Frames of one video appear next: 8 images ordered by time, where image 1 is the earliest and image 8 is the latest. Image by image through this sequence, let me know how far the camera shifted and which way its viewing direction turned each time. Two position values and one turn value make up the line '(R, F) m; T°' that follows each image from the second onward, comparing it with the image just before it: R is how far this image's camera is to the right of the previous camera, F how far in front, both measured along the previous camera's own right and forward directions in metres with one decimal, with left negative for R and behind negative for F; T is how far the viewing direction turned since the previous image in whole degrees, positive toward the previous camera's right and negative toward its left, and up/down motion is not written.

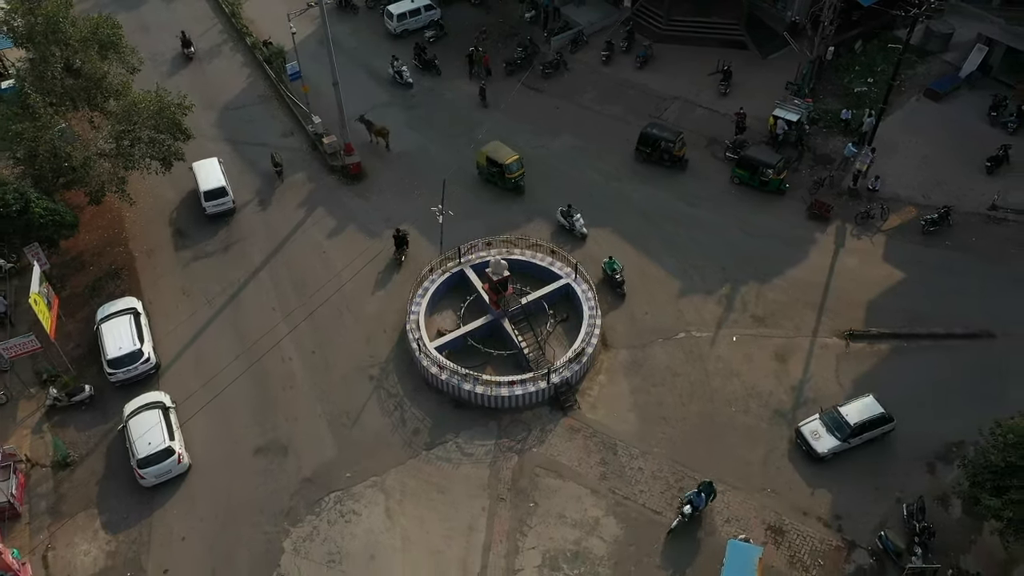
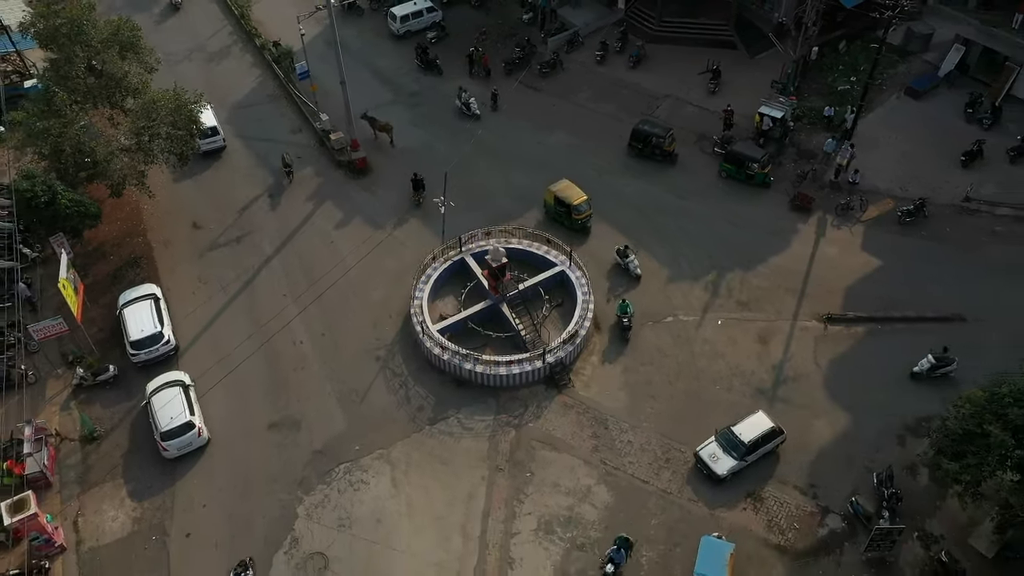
(+0.1, -1.8) m; 0°
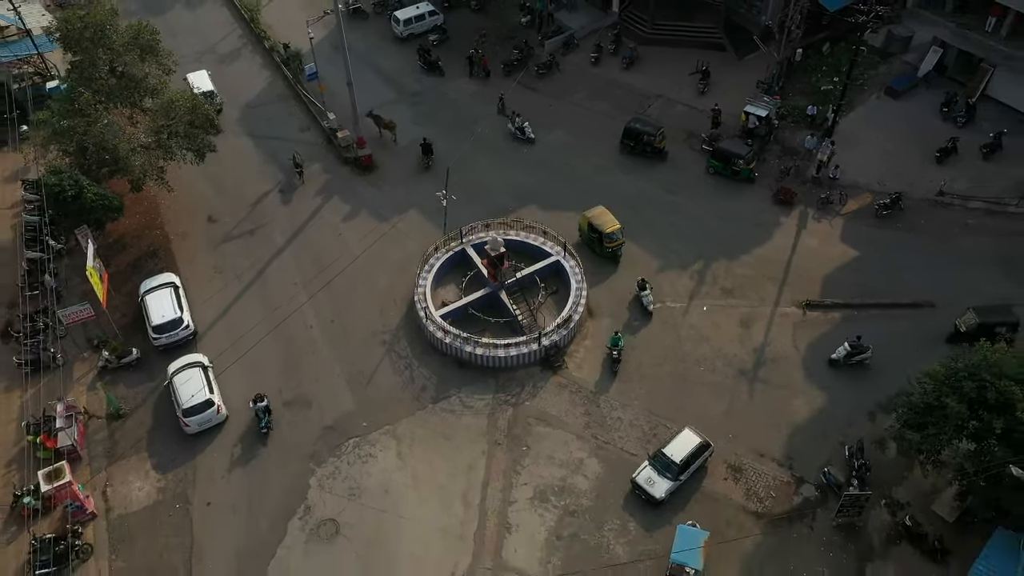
(+0.1, -2.0) m; 0°
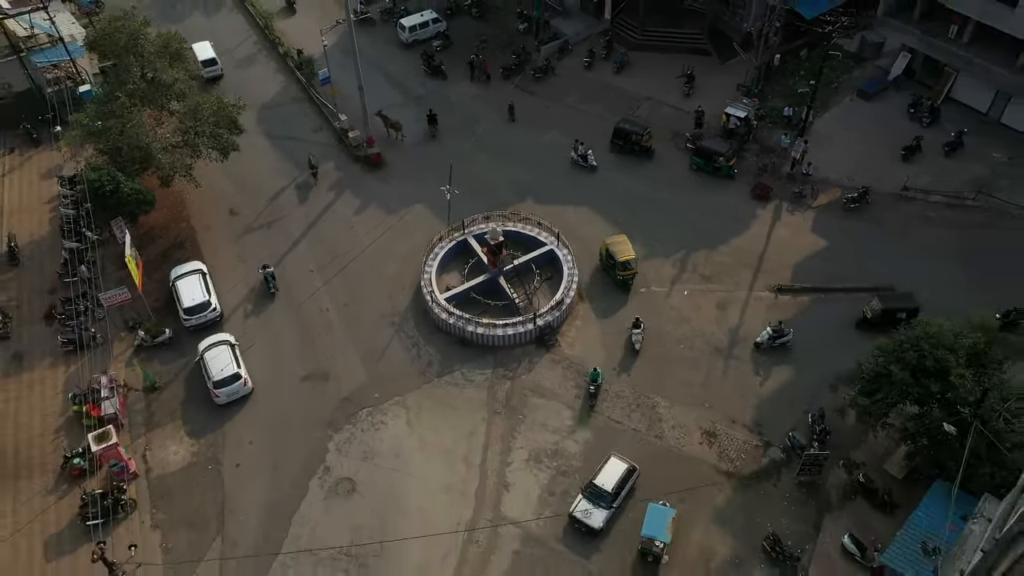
(+0.1, -3.3) m; 0°
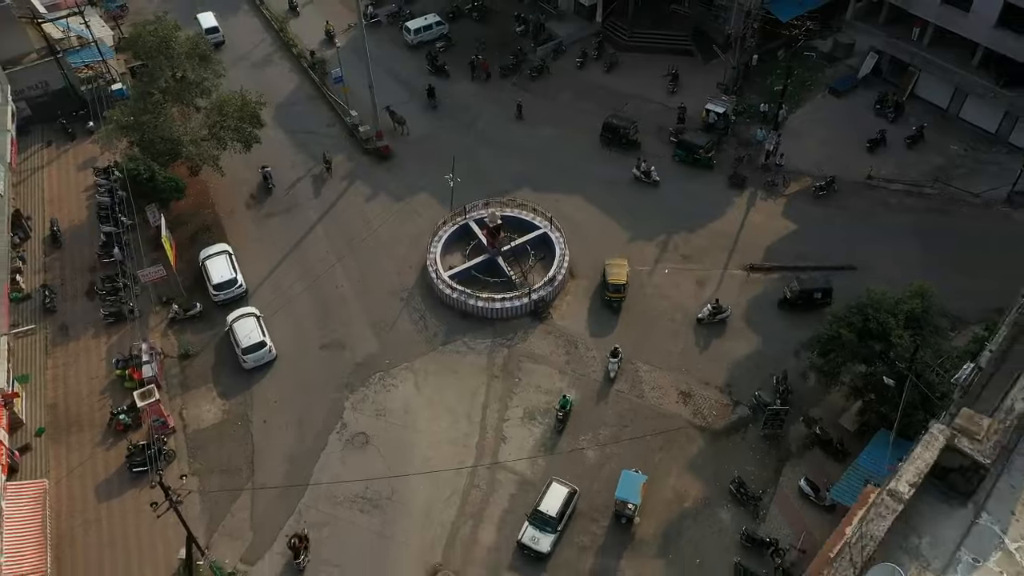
(+0.2, -3.8) m; 0°
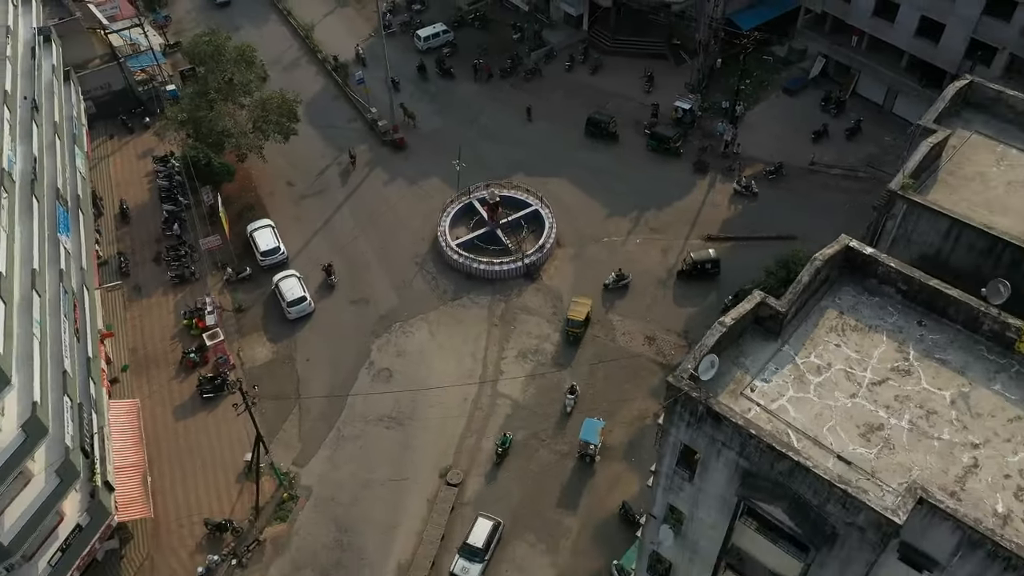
(+0.3, -8.0) m; 0°
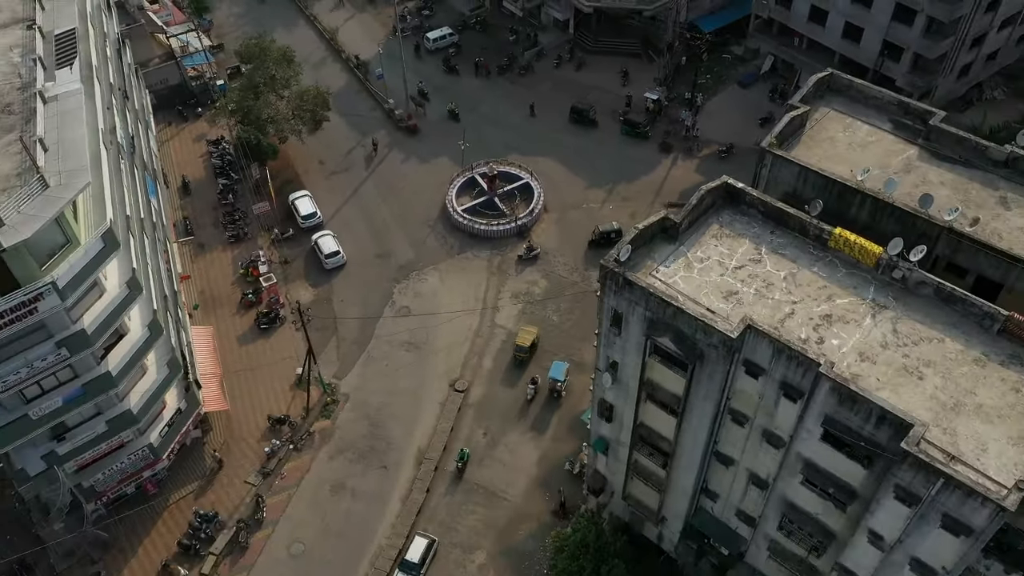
(+0.4, -10.4) m; 0°
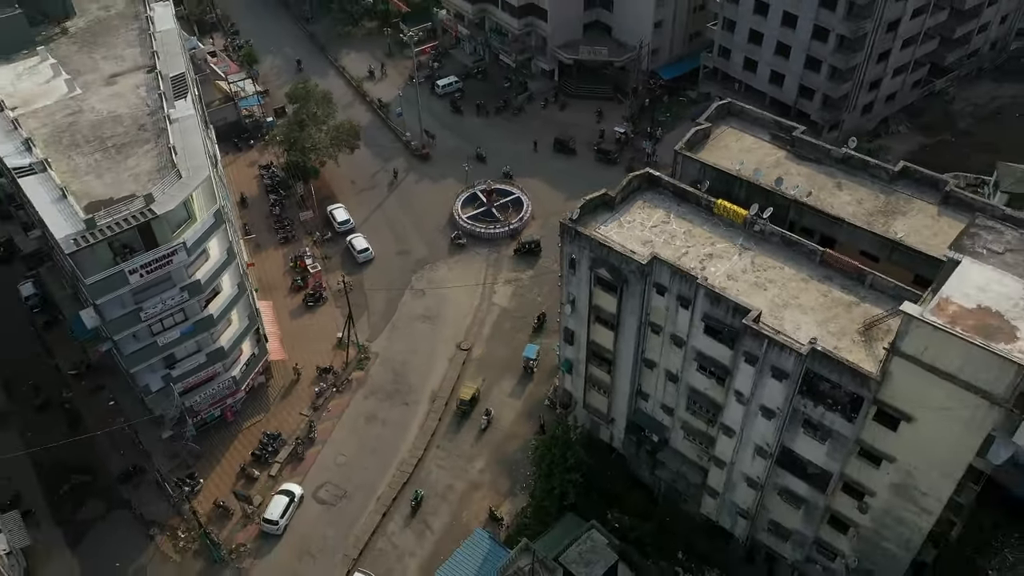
(+0.6, -14.0) m; 0°
